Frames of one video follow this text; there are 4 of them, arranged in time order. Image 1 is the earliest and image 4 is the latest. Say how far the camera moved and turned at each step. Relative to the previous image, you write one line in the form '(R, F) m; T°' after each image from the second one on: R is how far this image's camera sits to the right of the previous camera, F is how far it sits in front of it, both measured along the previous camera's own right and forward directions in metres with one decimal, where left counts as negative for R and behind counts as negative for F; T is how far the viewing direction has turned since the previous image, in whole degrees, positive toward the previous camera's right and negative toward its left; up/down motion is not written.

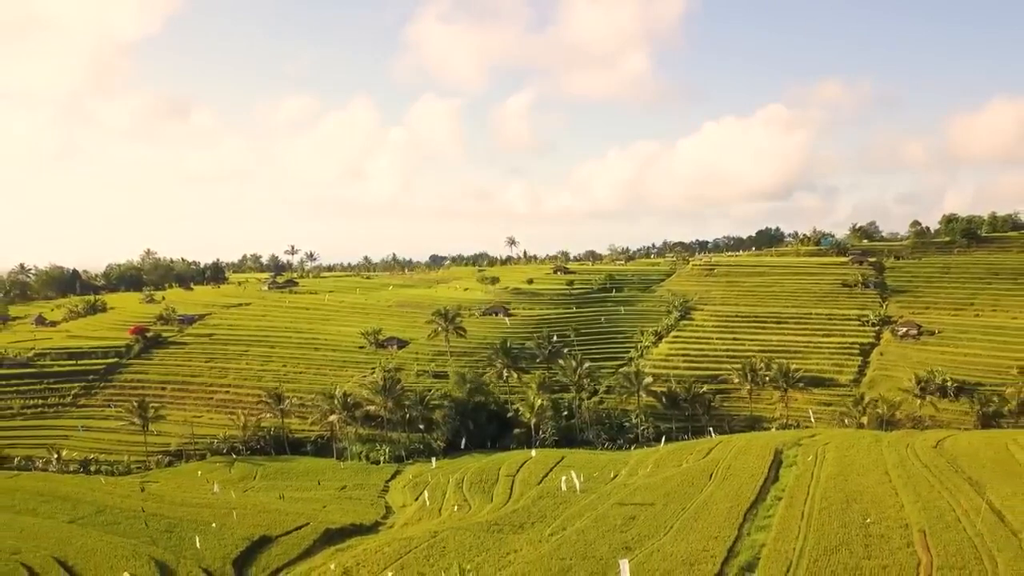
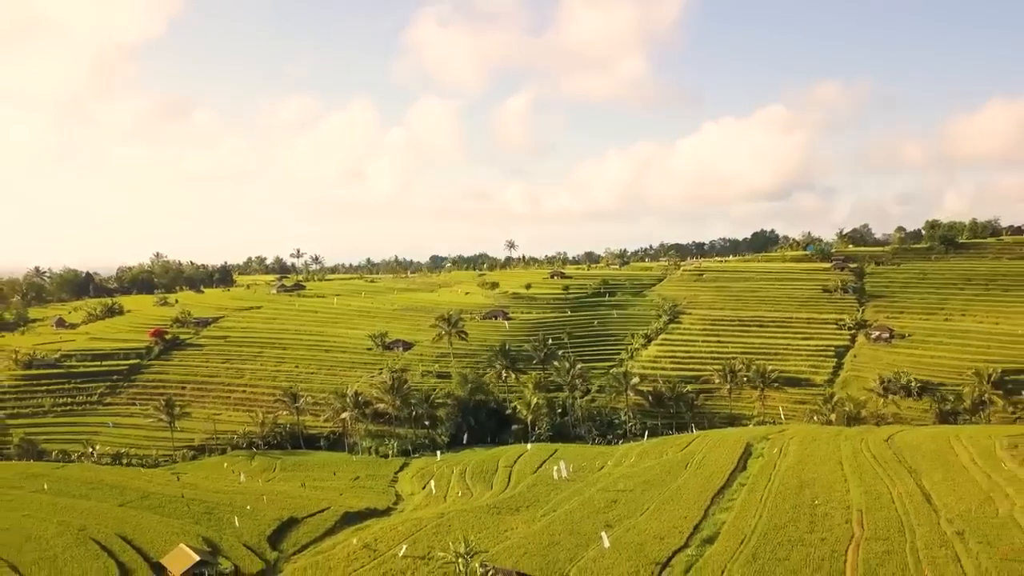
(+0.2, -6.8) m; 0°
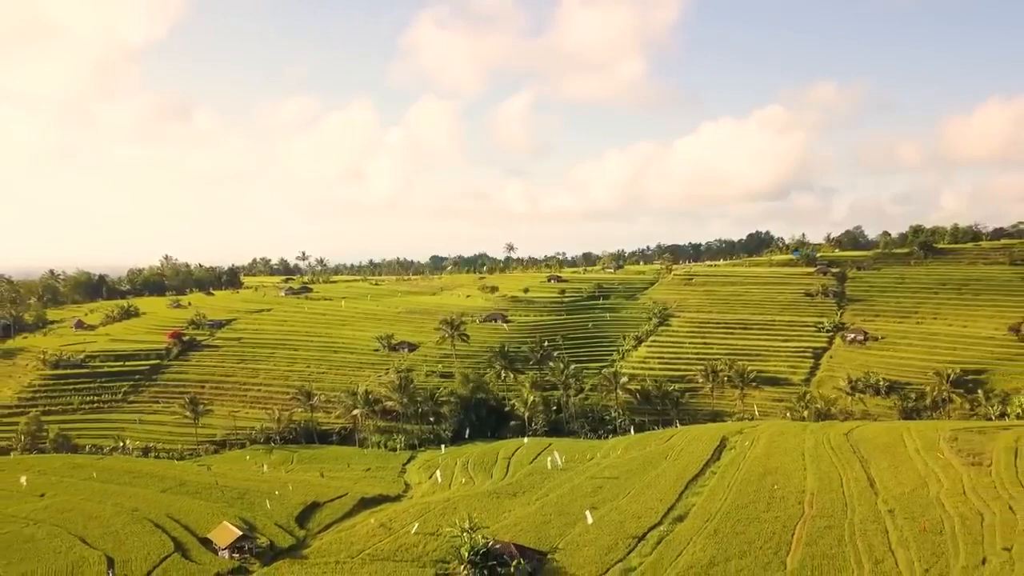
(+0.2, -7.1) m; 0°
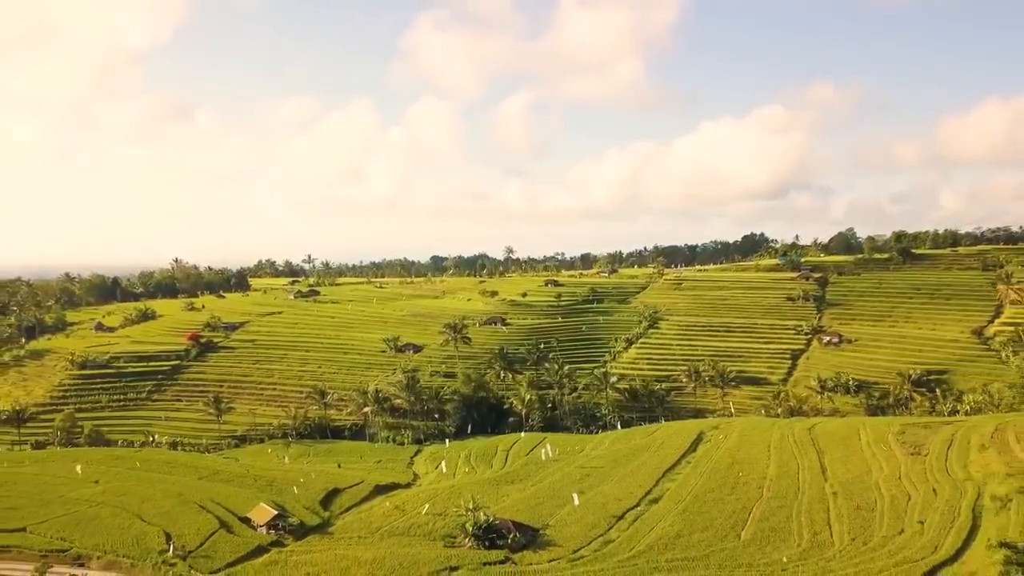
(+0.2, -8.0) m; 0°
